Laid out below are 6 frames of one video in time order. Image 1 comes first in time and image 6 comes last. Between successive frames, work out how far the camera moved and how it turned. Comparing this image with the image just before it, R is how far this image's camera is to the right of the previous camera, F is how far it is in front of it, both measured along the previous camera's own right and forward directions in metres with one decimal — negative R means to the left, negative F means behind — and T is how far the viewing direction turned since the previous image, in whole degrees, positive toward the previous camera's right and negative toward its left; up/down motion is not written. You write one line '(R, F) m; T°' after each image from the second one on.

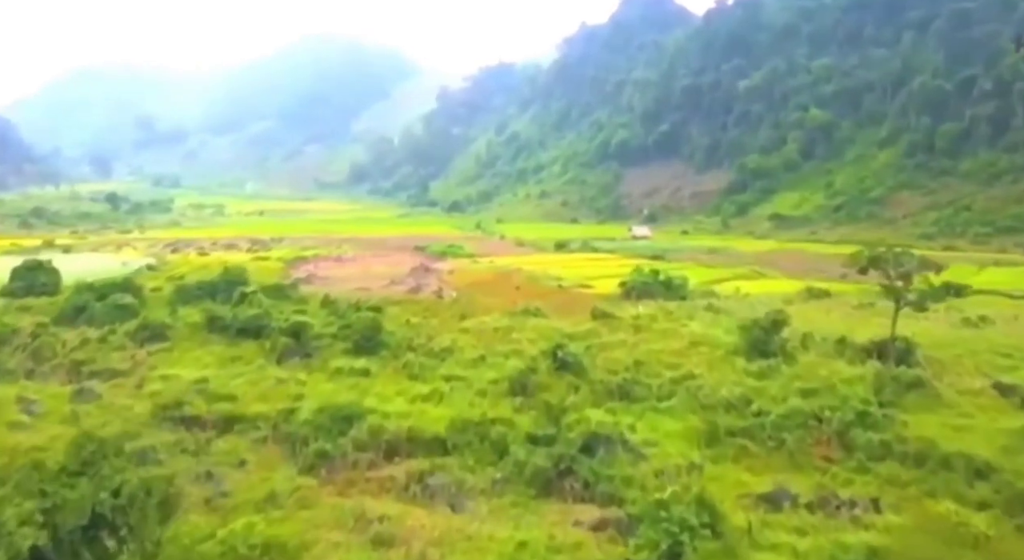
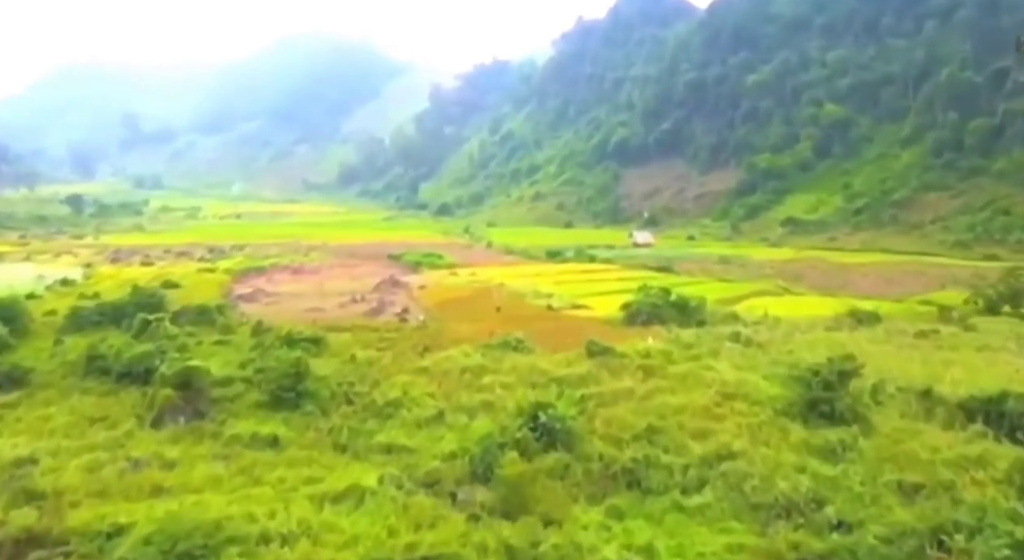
(+0.7, +6.8) m; 0°
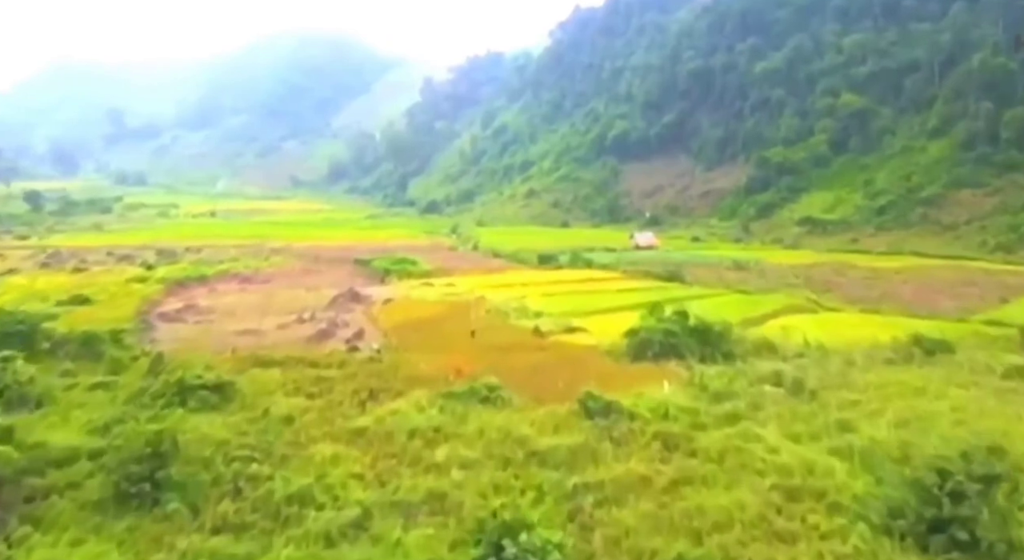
(+0.6, +6.4) m; 0°
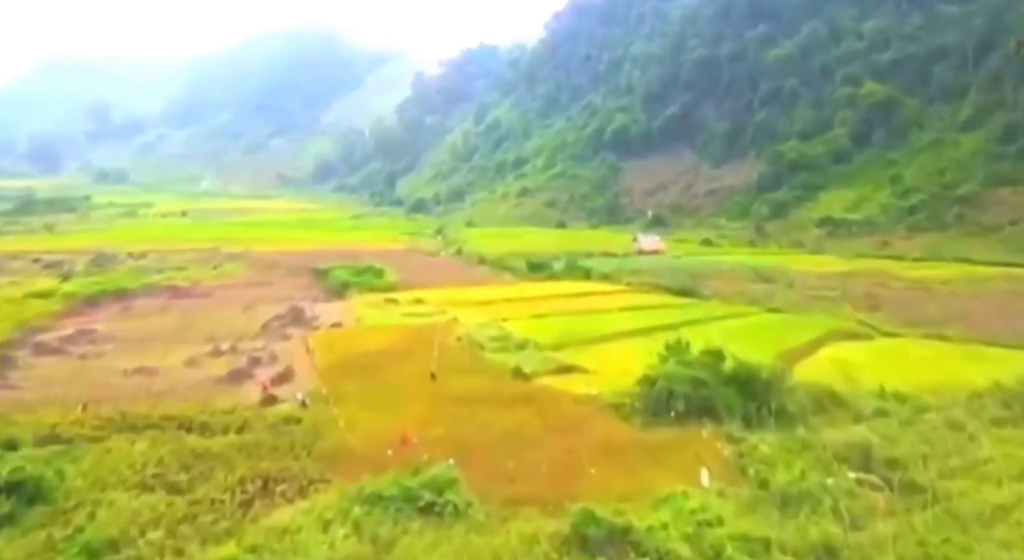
(+0.6, +6.6) m; 0°
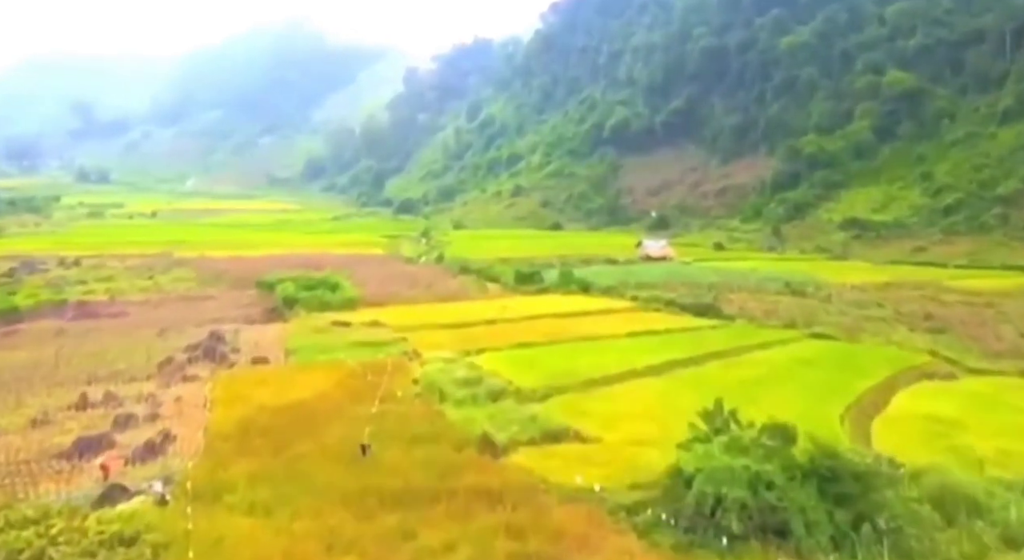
(+0.6, +6.1) m; 0°
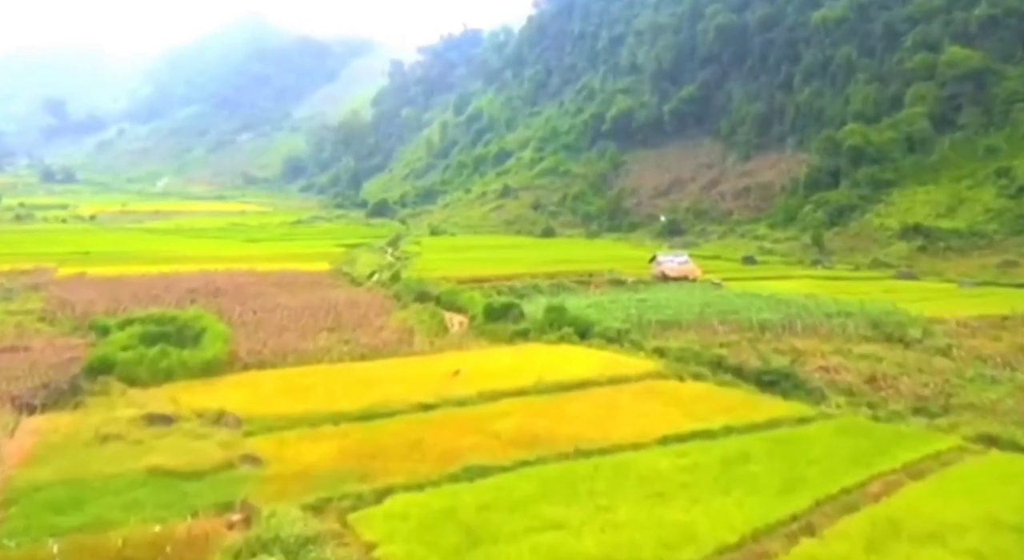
(+0.9, +10.6) m; 0°
